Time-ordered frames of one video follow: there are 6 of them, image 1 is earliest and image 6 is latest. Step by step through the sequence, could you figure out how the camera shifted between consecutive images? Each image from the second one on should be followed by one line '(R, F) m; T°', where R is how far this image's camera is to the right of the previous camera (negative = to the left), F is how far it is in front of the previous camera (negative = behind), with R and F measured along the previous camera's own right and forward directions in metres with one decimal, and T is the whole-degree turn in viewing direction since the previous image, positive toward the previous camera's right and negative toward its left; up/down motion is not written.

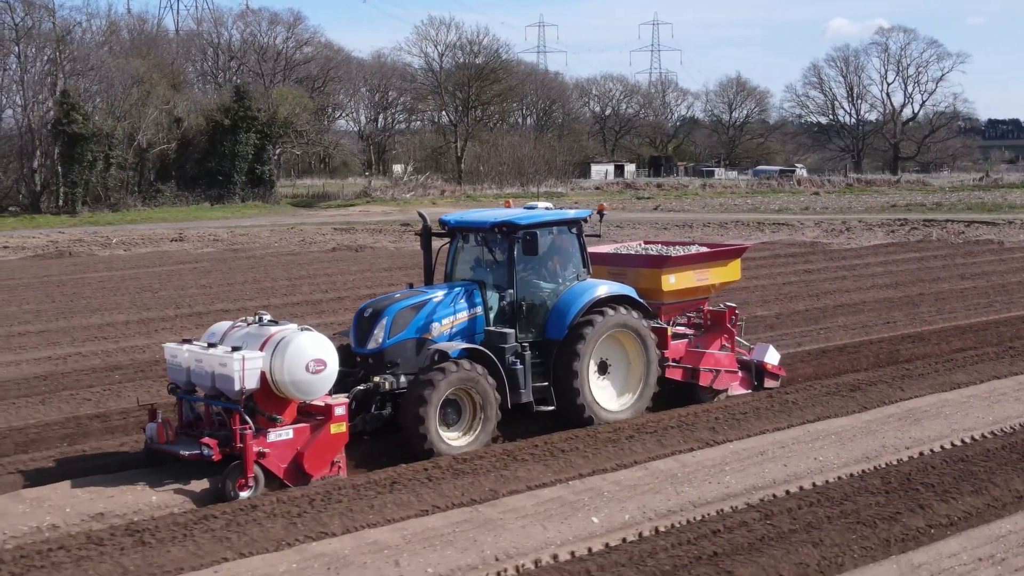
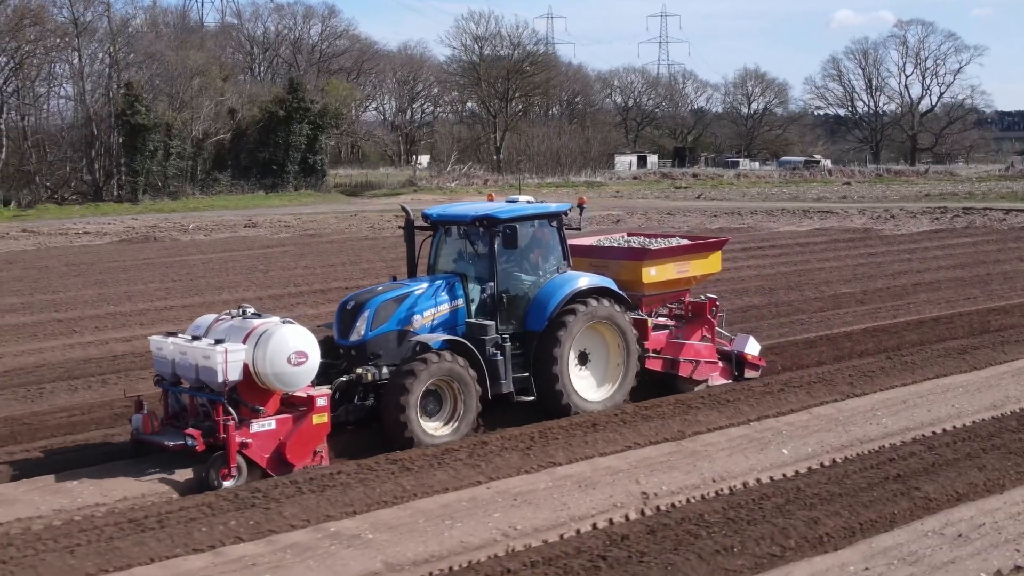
(-0.9, -1.0) m; 0°
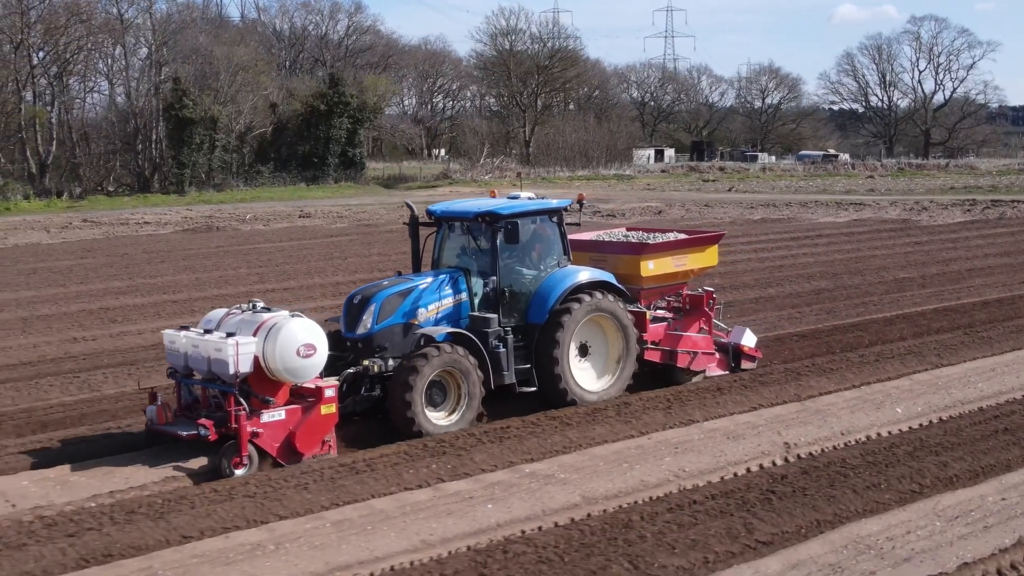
(-0.7, -0.8) m; 0°
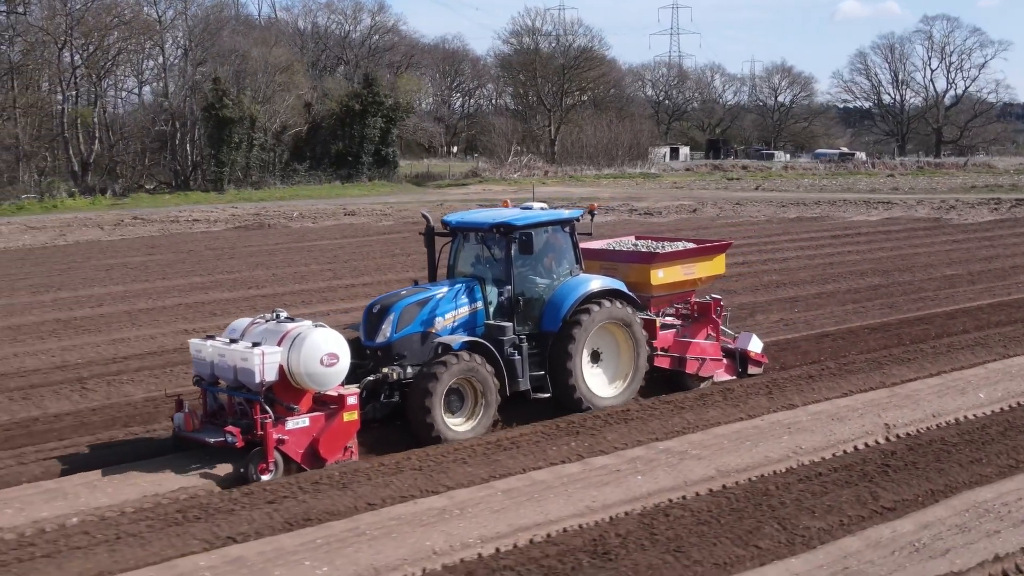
(-0.6, -0.7) m; 0°
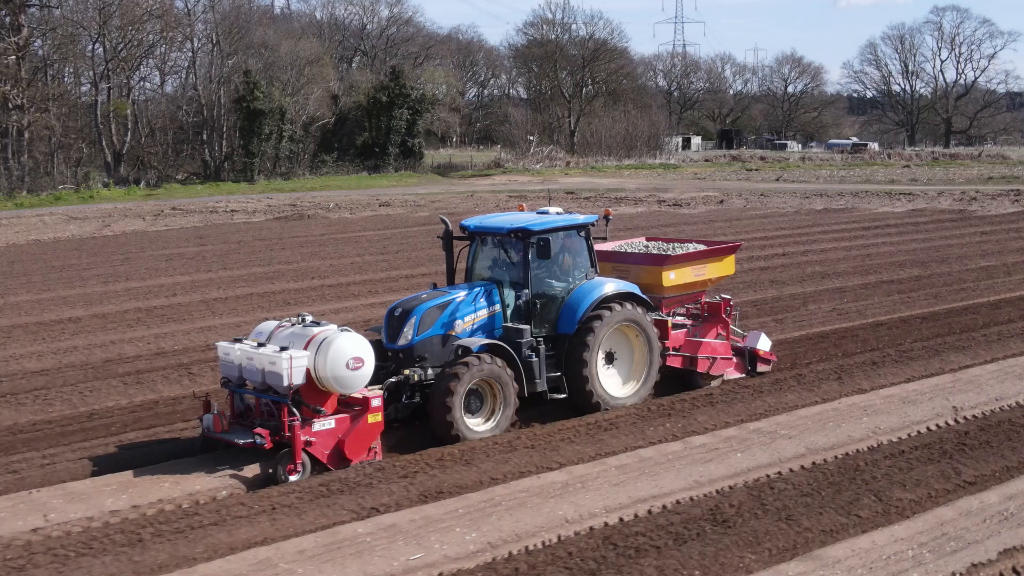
(-0.5, -0.6) m; 0°
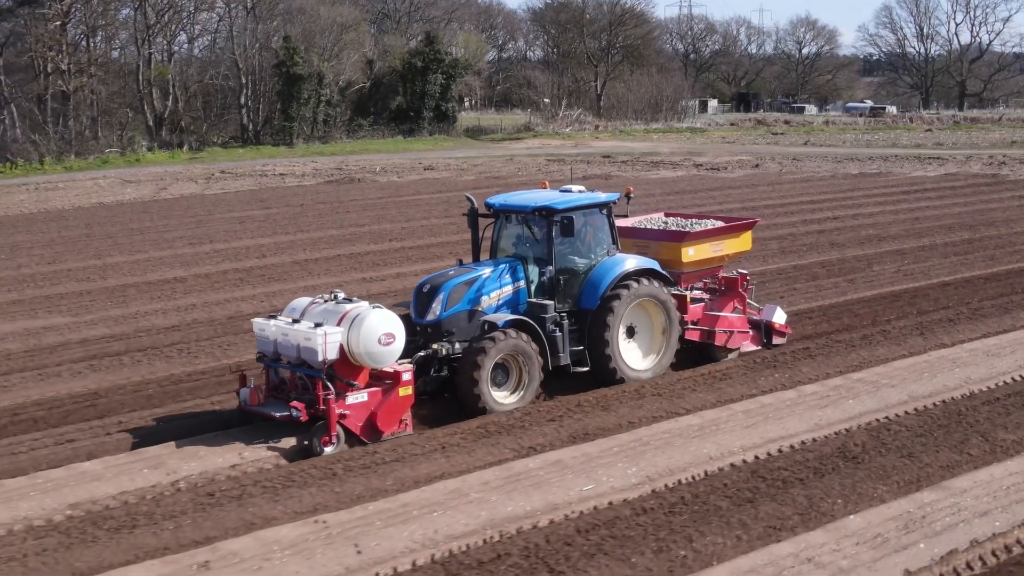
(-0.7, -0.8) m; 0°
